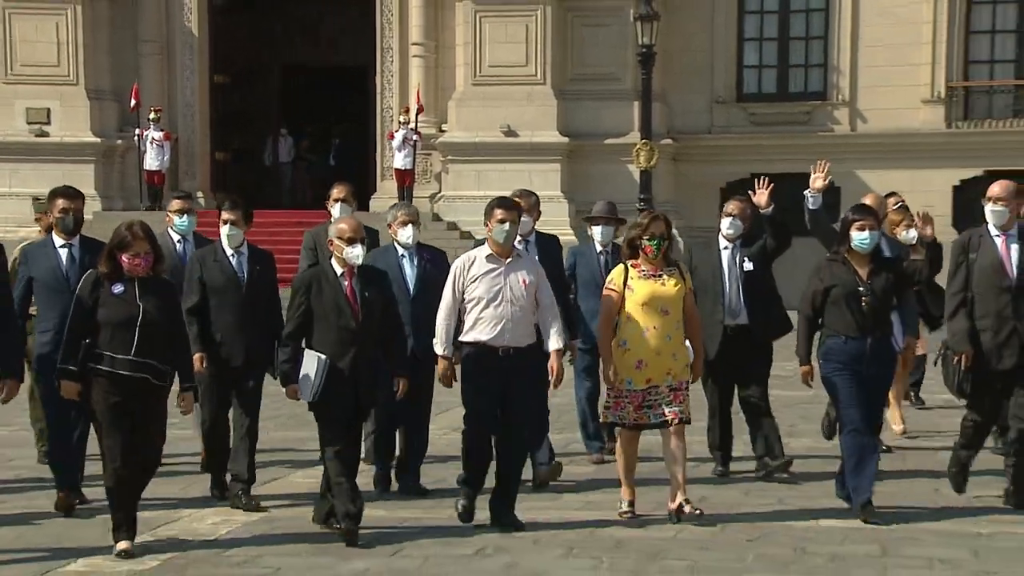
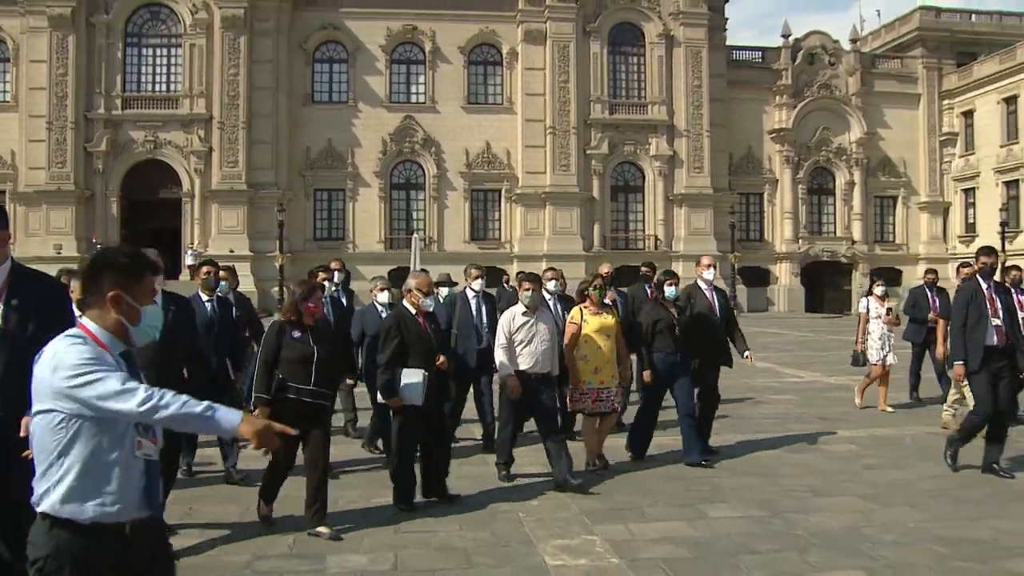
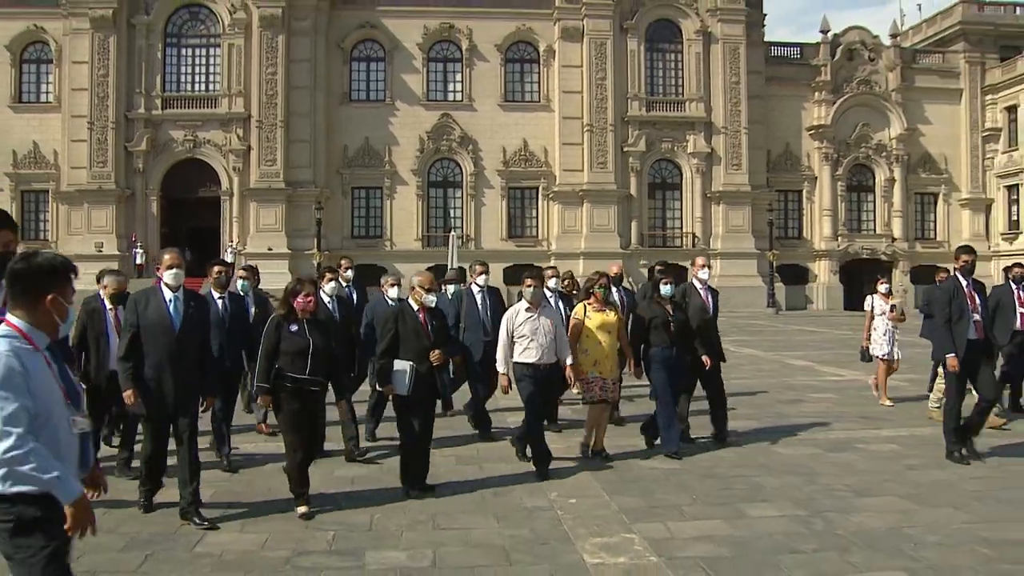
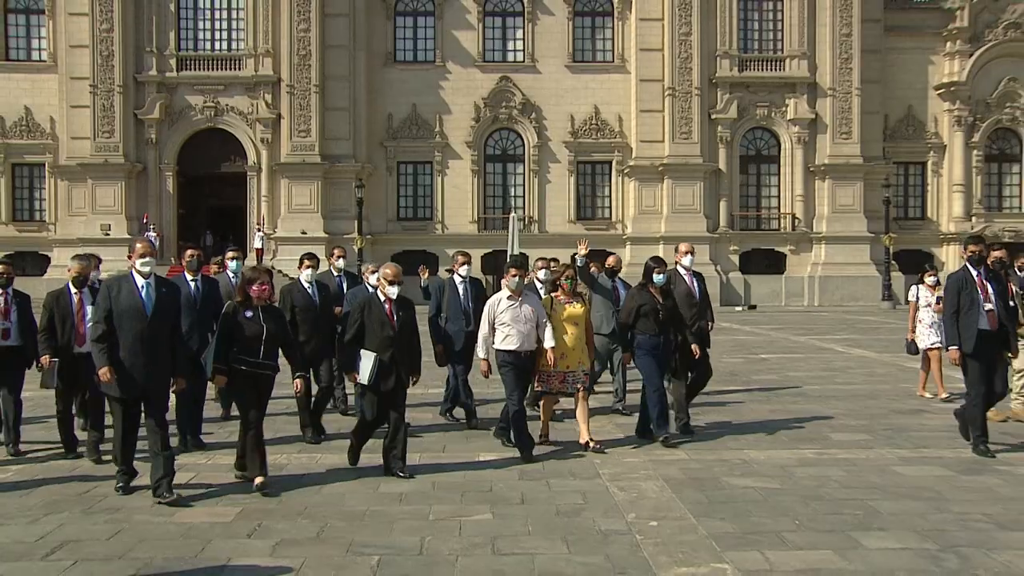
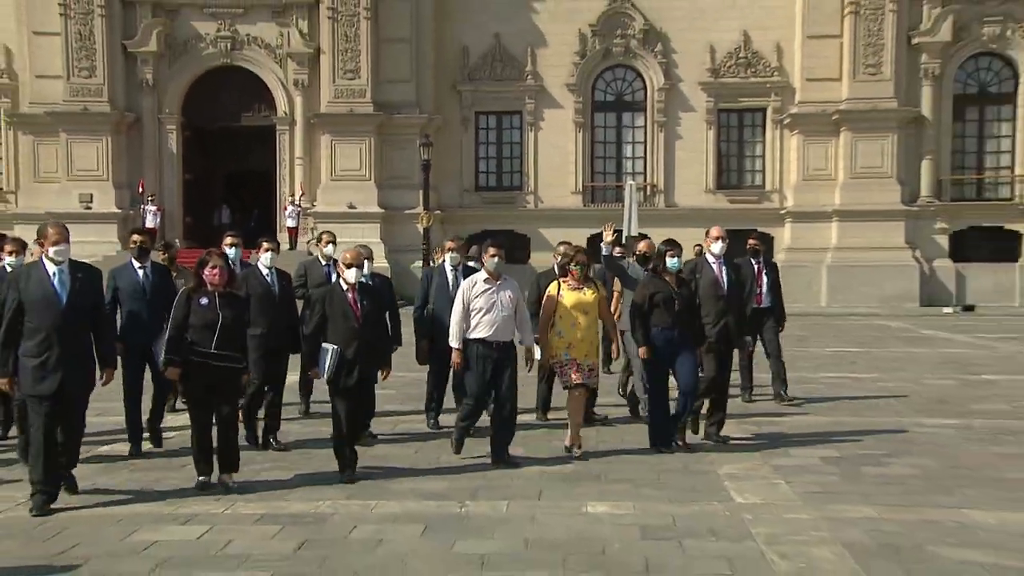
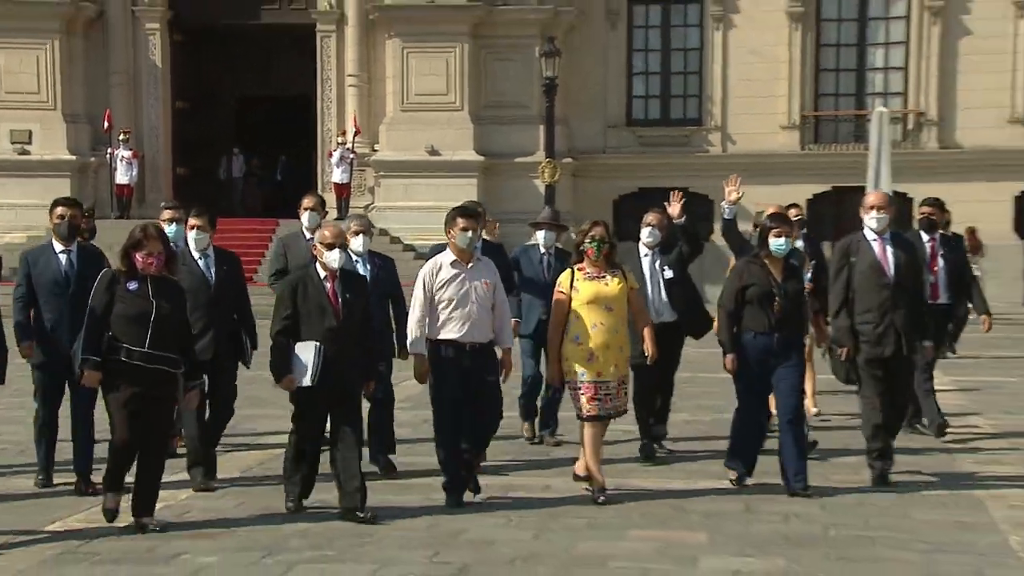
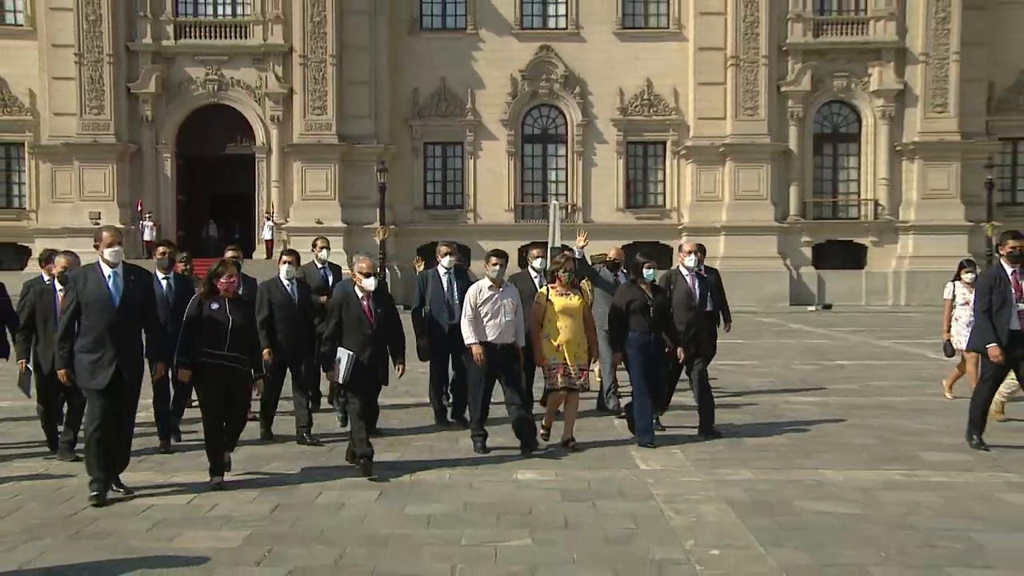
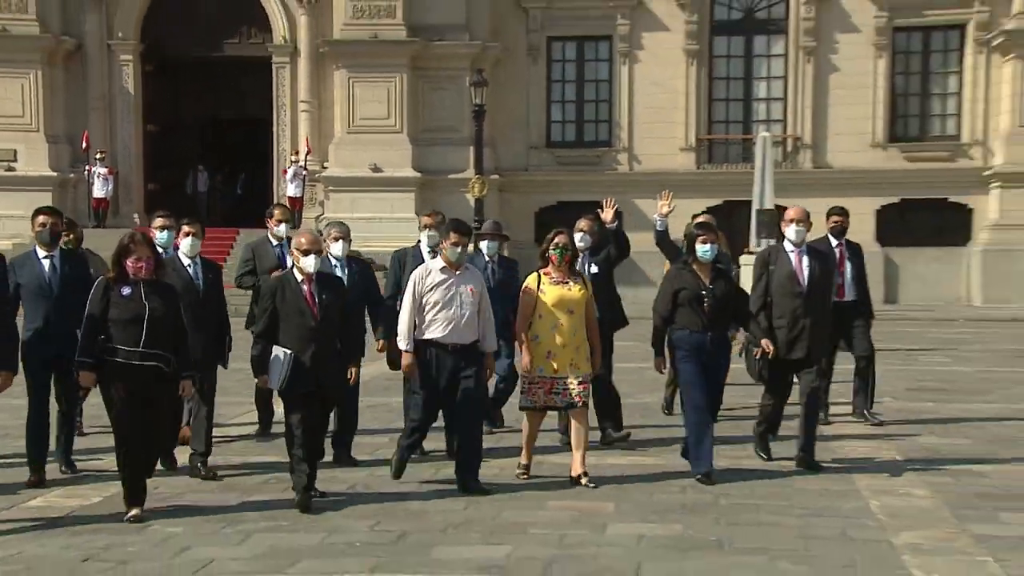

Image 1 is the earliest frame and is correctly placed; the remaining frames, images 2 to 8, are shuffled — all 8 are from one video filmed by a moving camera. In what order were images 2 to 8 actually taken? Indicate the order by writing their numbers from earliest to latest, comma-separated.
6, 8, 5, 7, 4, 3, 2
